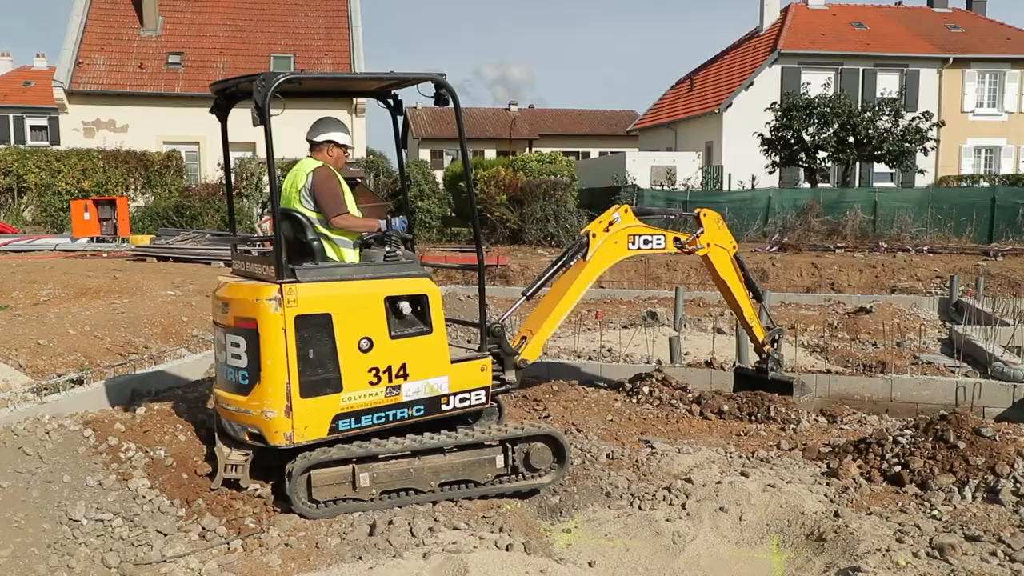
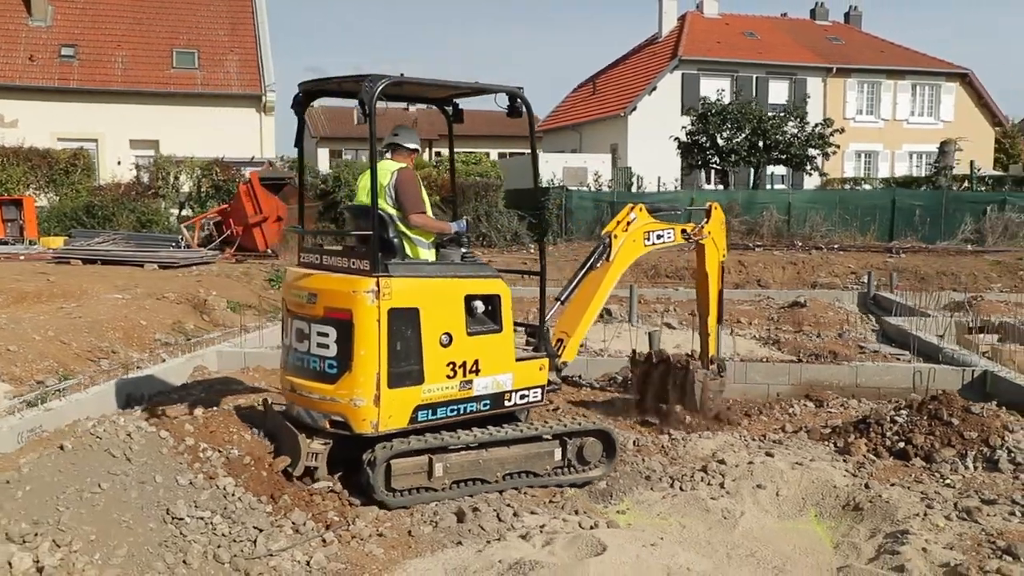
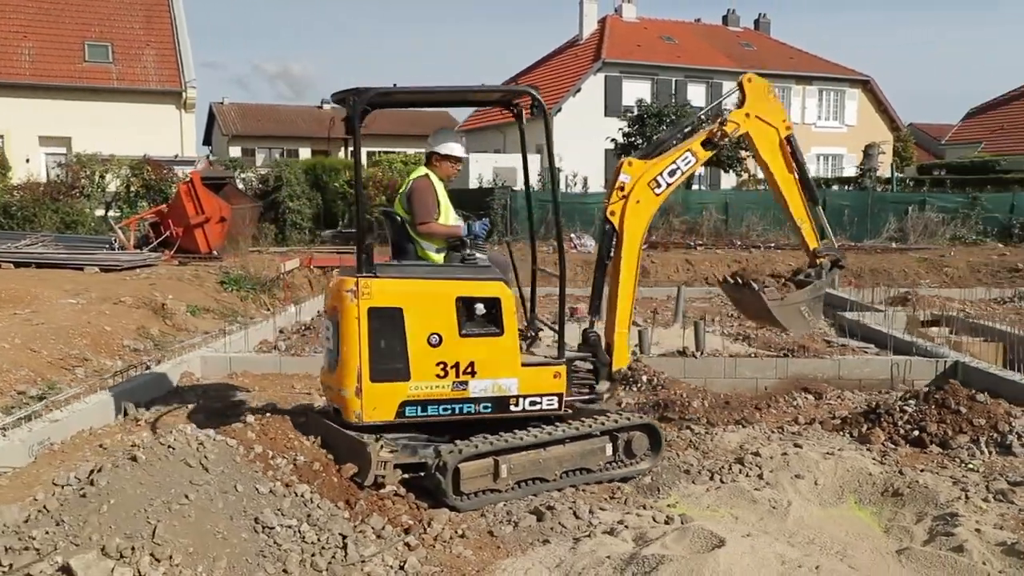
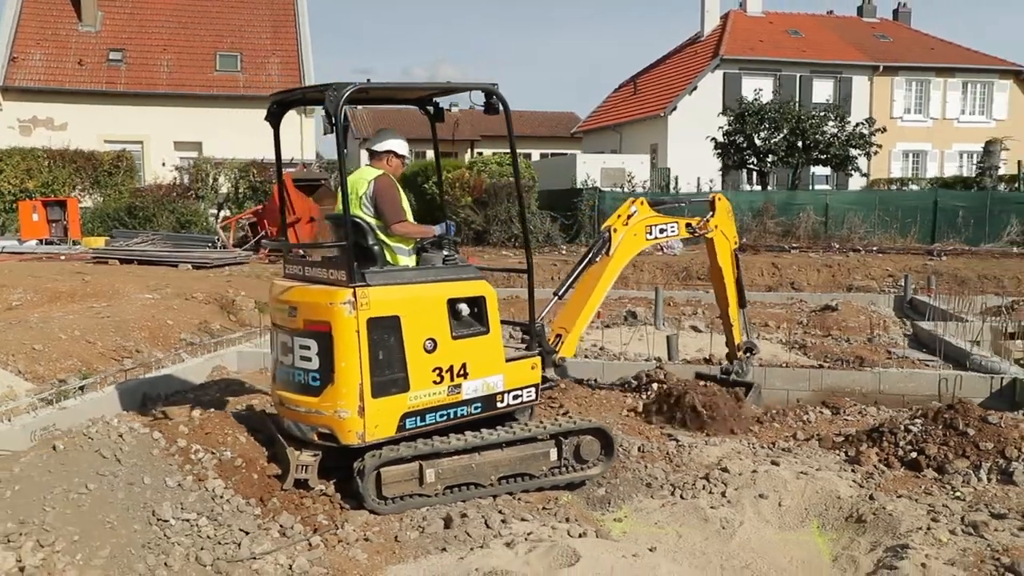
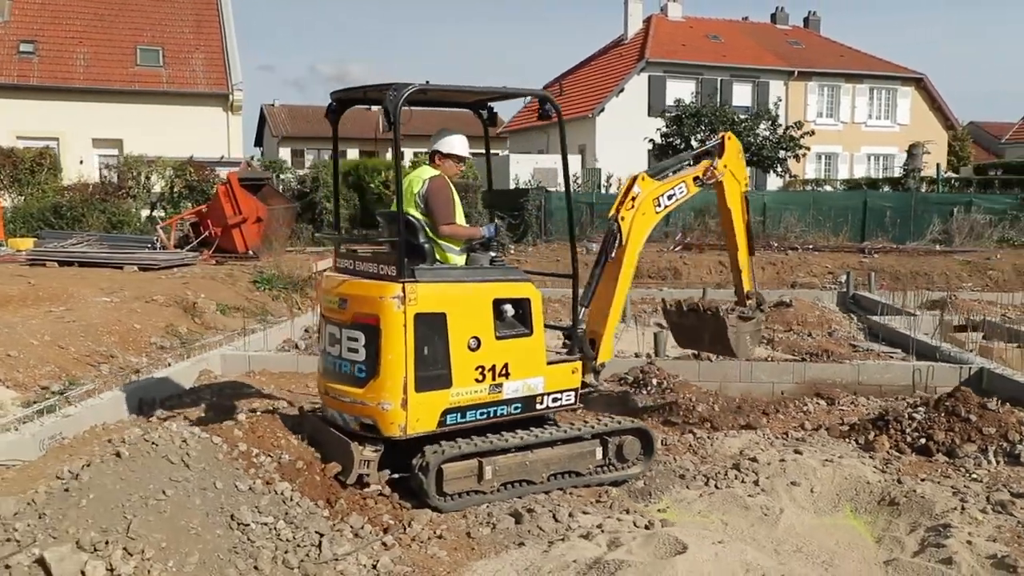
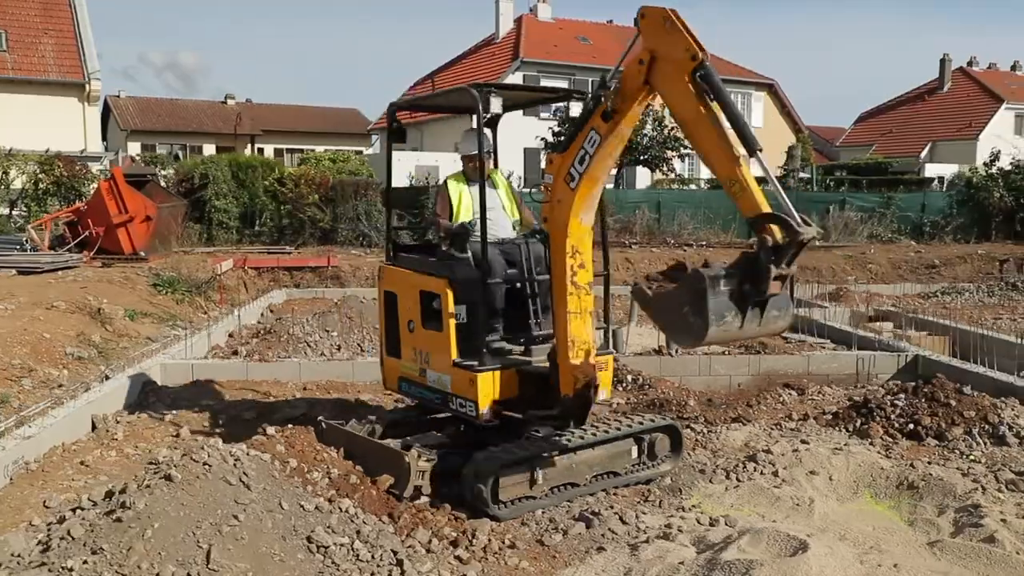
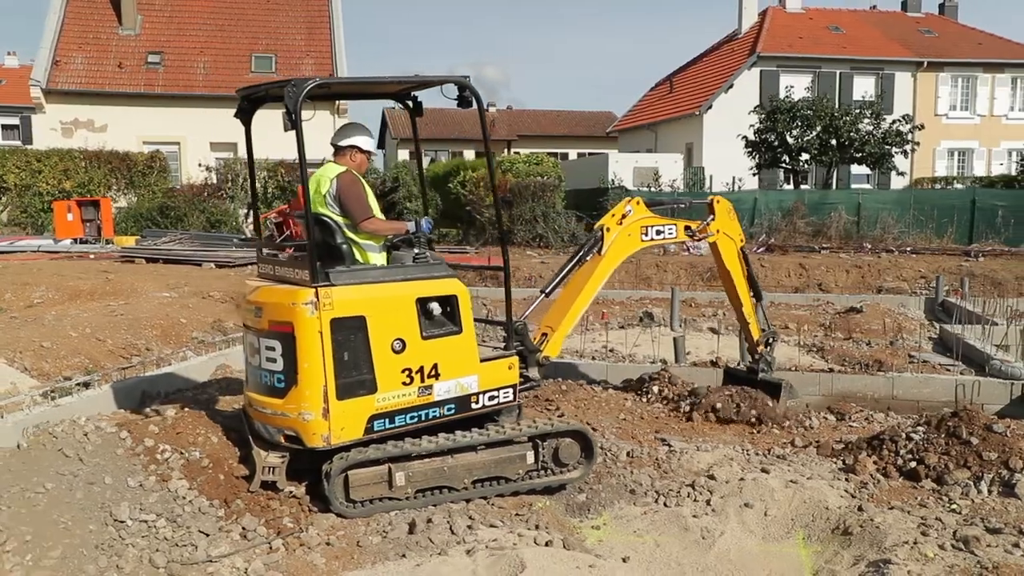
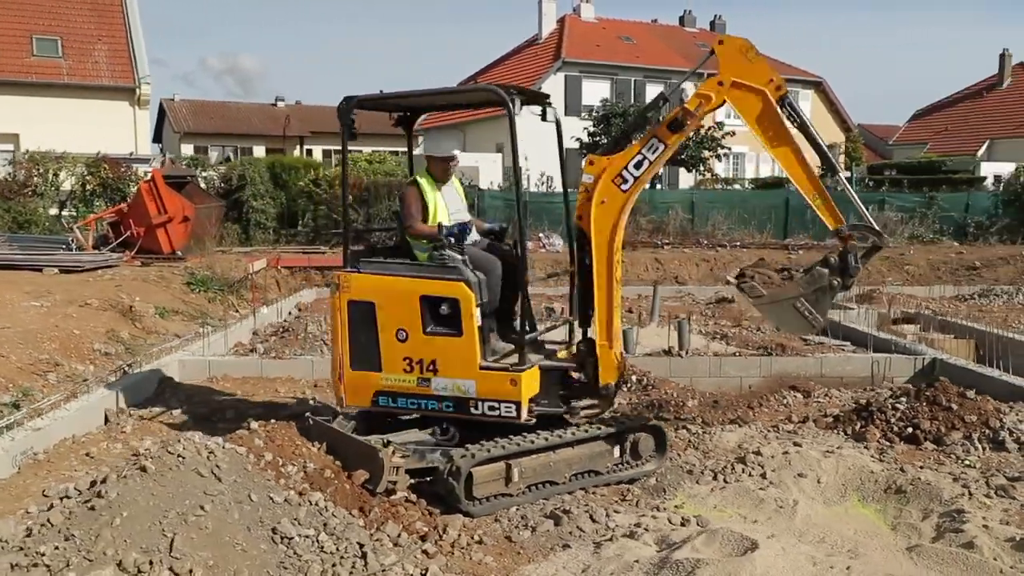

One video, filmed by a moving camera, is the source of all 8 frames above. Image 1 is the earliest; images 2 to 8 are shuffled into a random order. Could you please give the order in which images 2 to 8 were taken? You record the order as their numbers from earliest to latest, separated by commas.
7, 4, 2, 5, 3, 8, 6
